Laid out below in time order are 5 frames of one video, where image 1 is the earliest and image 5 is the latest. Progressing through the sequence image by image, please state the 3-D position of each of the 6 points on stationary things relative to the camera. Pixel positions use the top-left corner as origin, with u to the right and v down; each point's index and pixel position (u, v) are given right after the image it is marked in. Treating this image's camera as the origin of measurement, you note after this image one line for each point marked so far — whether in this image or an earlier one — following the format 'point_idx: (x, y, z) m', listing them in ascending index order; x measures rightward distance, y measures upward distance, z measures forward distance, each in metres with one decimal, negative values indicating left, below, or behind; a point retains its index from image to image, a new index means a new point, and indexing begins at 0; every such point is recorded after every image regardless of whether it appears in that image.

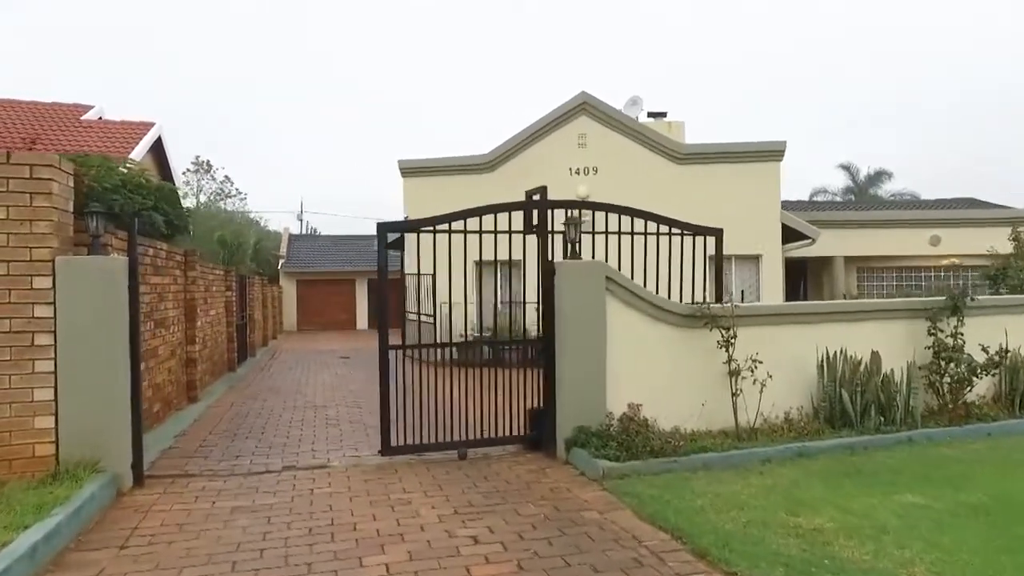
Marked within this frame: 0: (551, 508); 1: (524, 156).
0: (+0.3, -1.6, +5.1) m
1: (+0.3, +3.1, +16.5) m
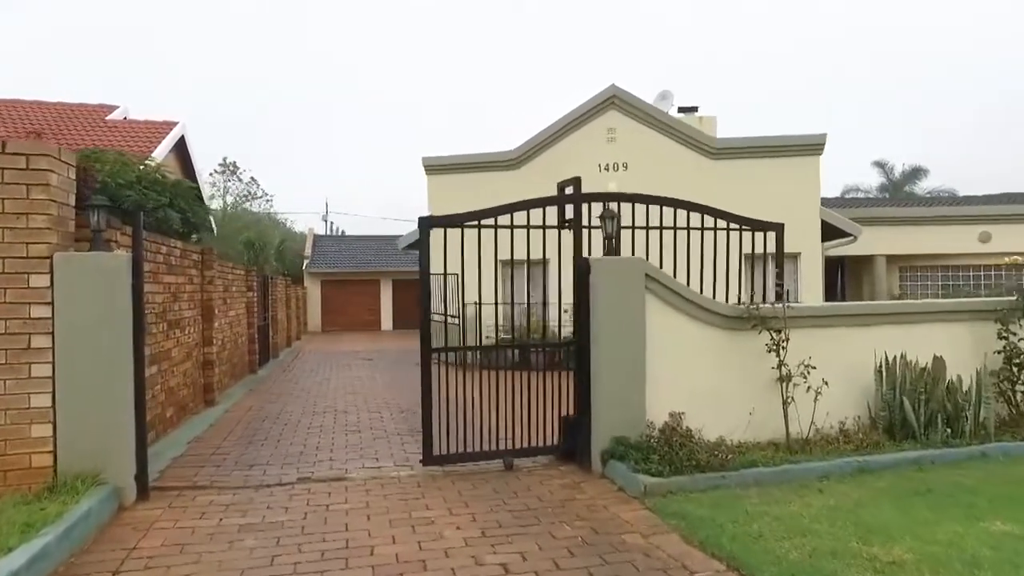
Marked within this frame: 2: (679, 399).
0: (+0.5, -1.6, +4.6) m
1: (+0.9, +3.1, +16.0) m
2: (+1.5, -1.0, +6.1) m
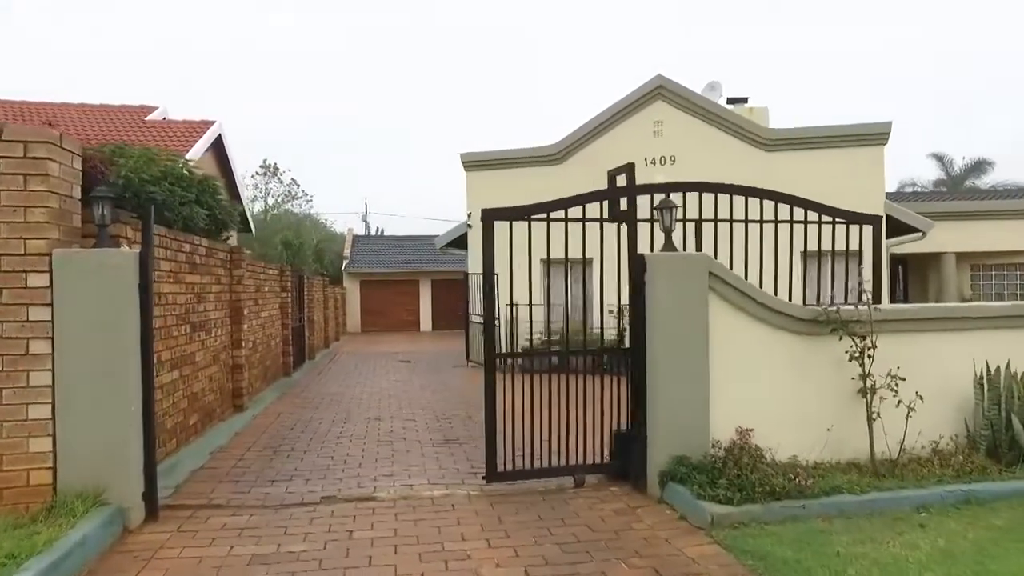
0: (+0.8, -1.6, +3.9) m
1: (+1.8, +3.1, +15.3) m
2: (+1.8, -1.0, +5.4) m
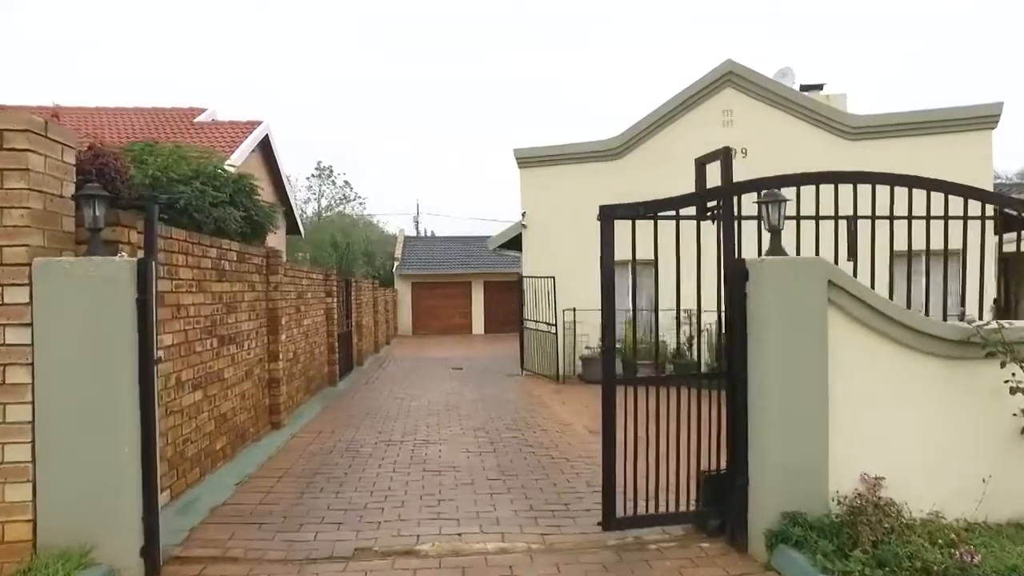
0: (+1.1, -1.7, +2.9) m
1: (+3.0, +3.1, +14.2) m
2: (+2.2, -1.1, +4.3) m
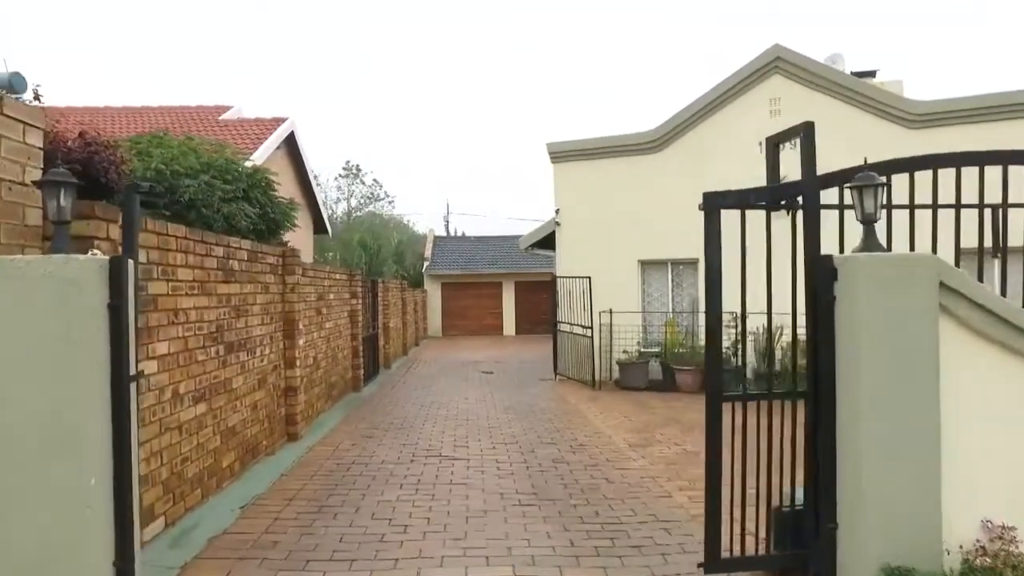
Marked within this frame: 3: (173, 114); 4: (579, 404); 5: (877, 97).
0: (+1.2, -1.7, +2.2) m
1: (+3.6, +3.0, +13.4) m
2: (+2.4, -1.1, +3.5) m
3: (-8.4, +4.4, +17.2) m
4: (+1.1, -1.9, +11.1) m
5: (+6.5, +3.4, +12.4) m
